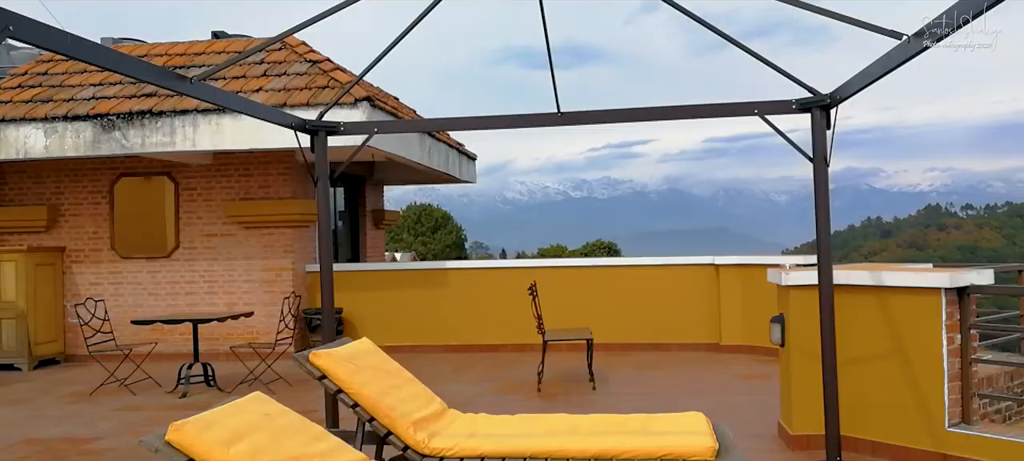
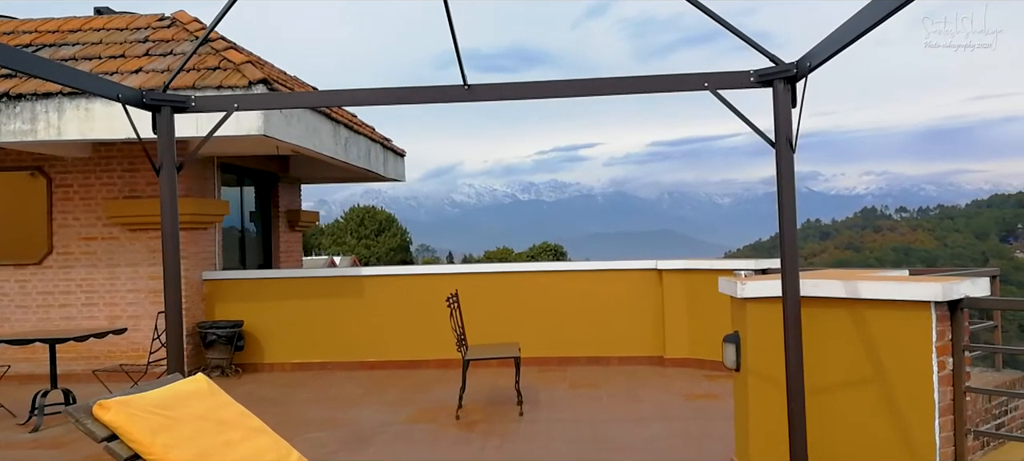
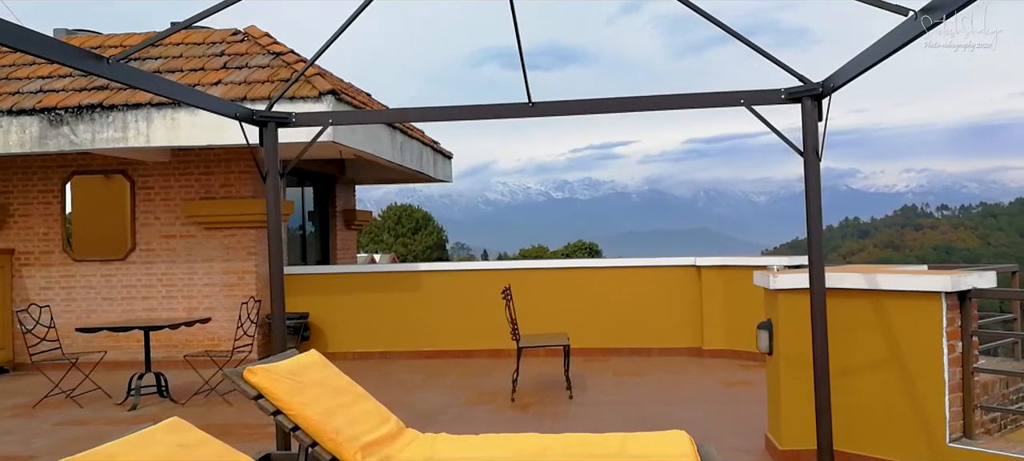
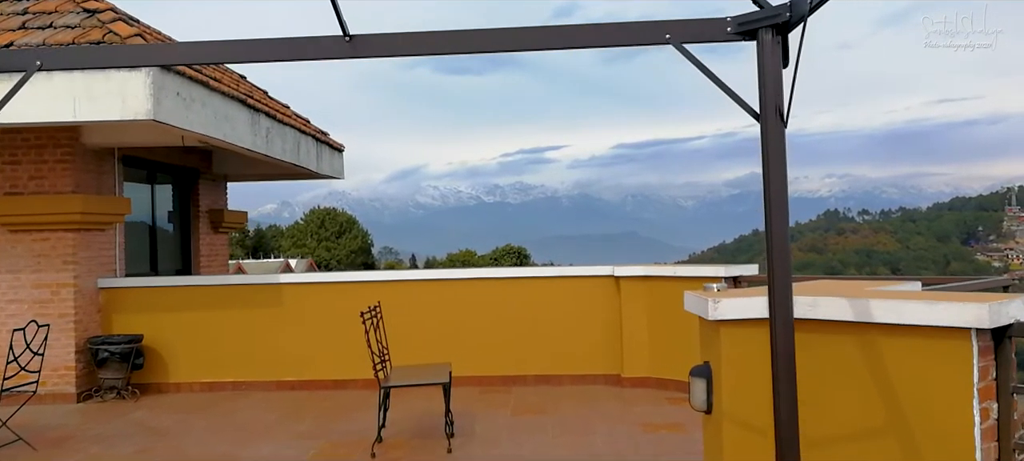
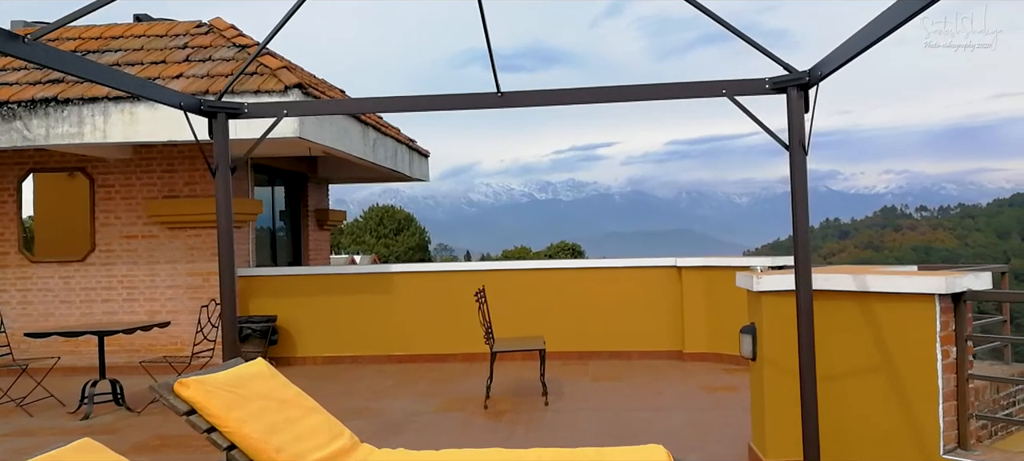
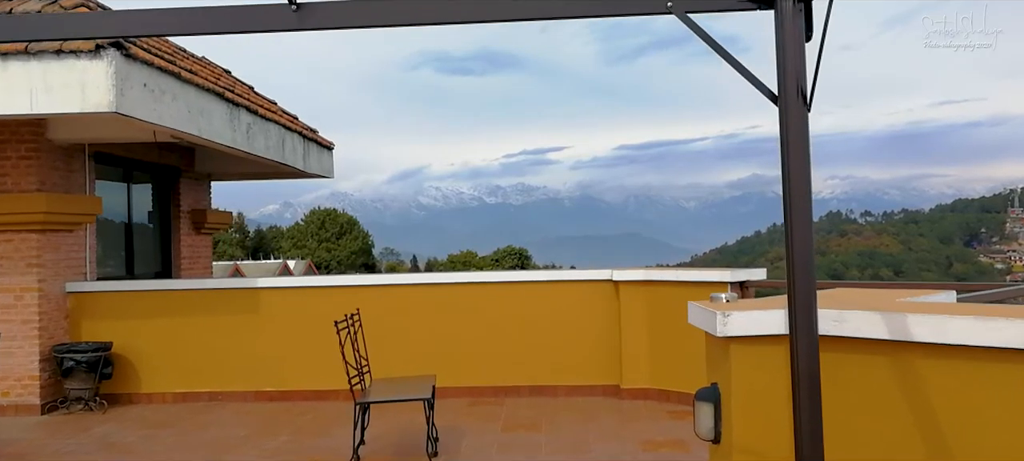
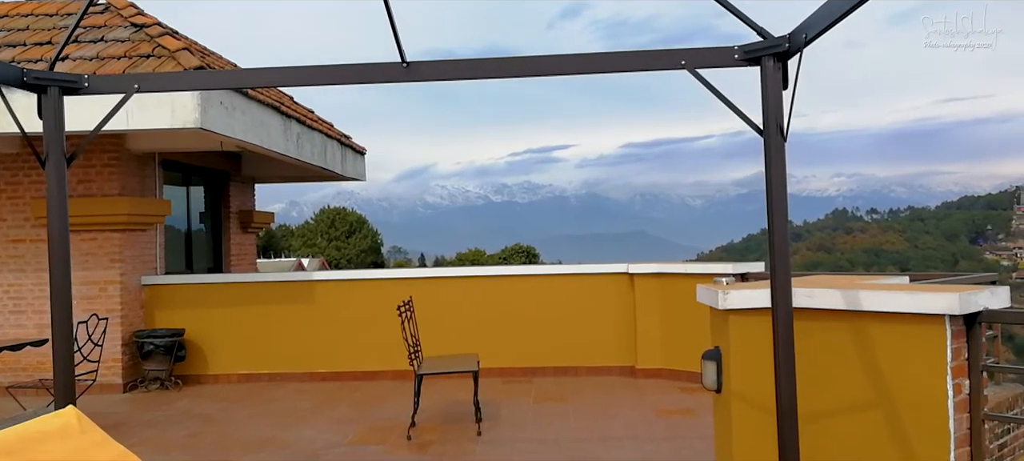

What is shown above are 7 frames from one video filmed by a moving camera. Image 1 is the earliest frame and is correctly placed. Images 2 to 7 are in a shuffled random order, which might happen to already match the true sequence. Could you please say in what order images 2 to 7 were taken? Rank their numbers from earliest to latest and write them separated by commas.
3, 5, 2, 7, 4, 6
